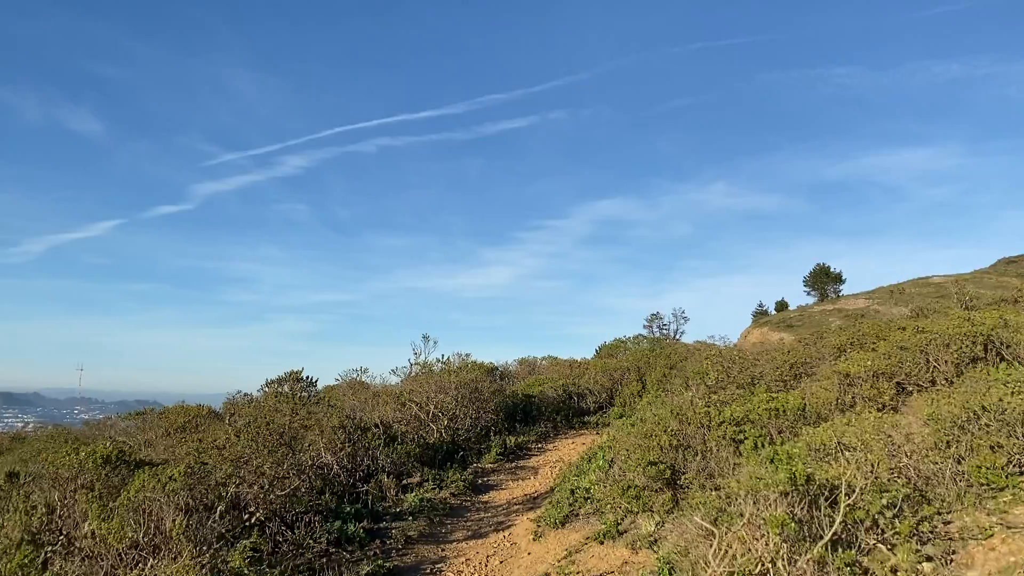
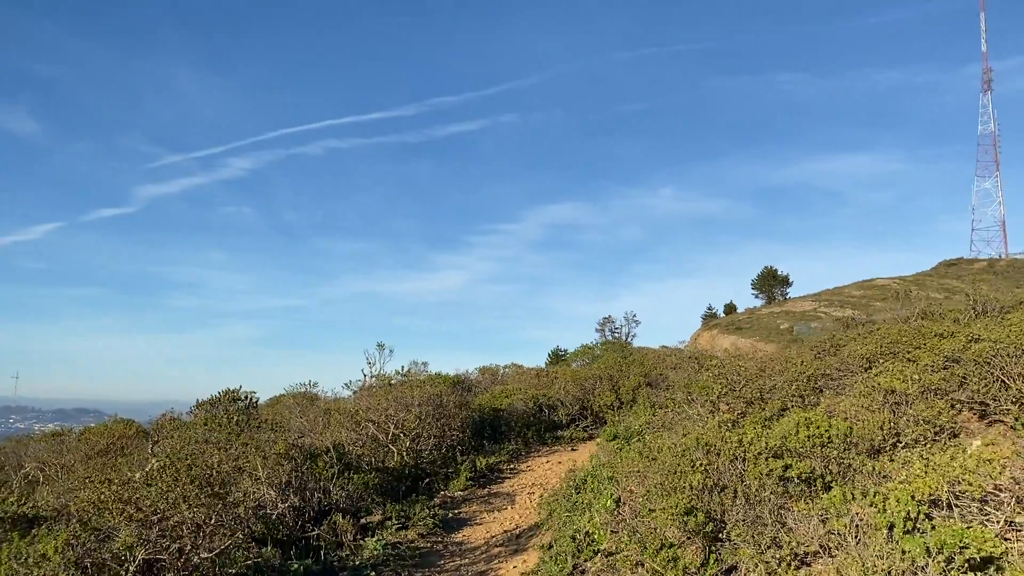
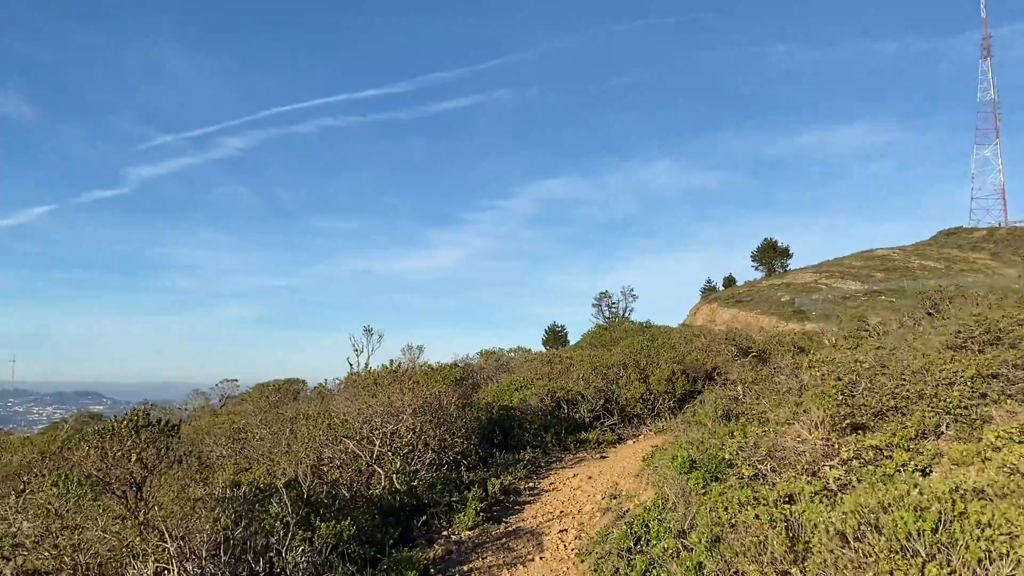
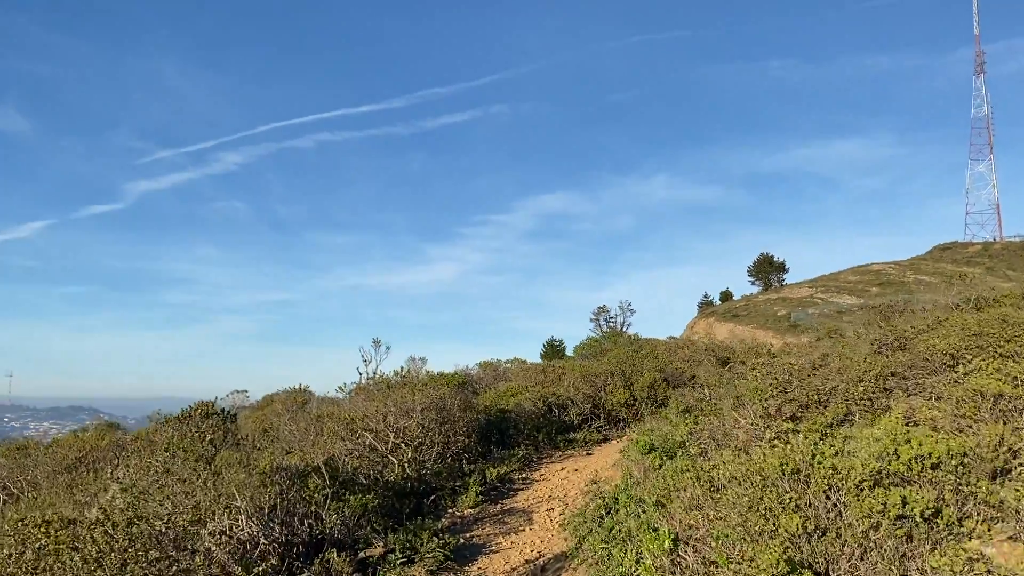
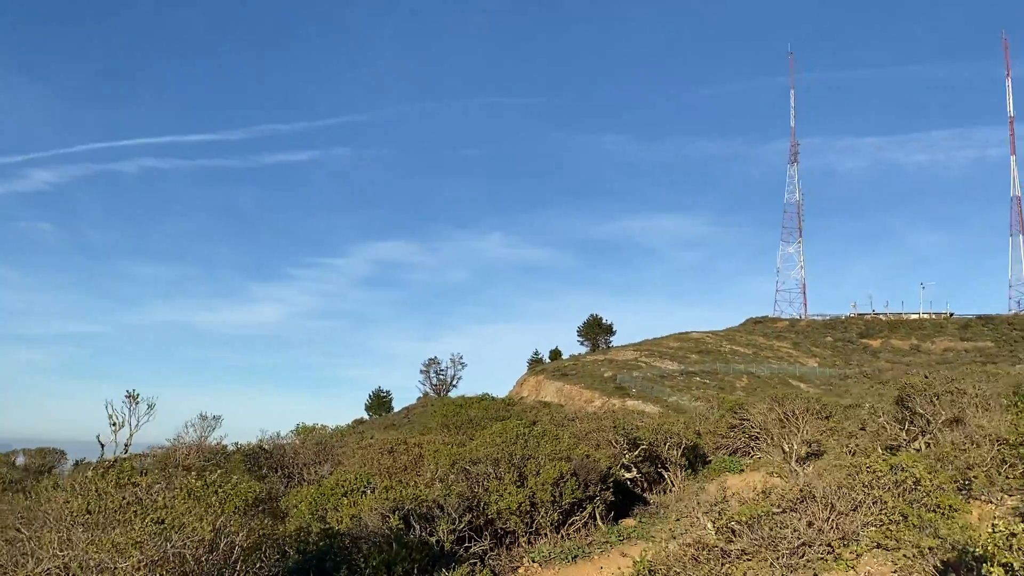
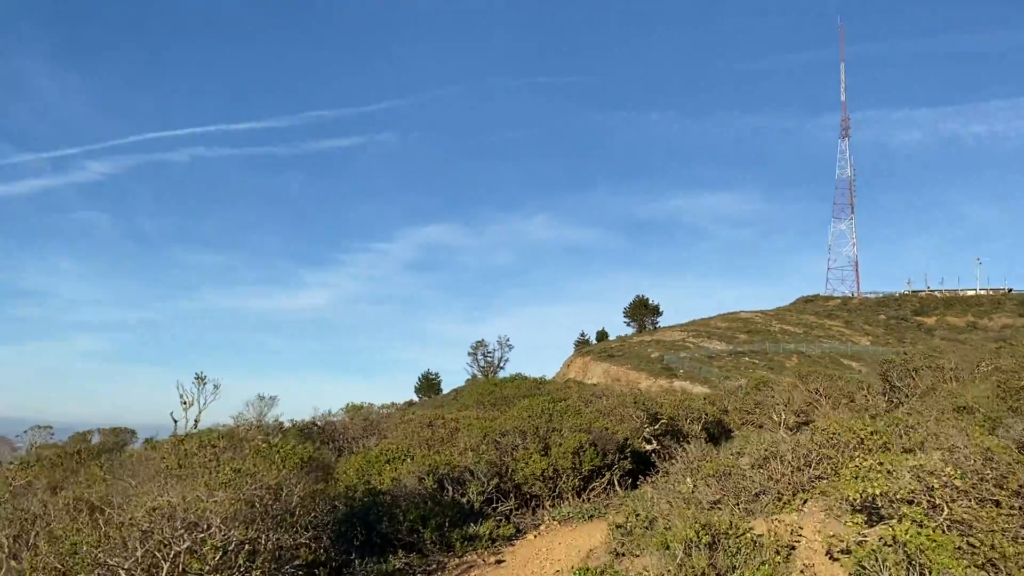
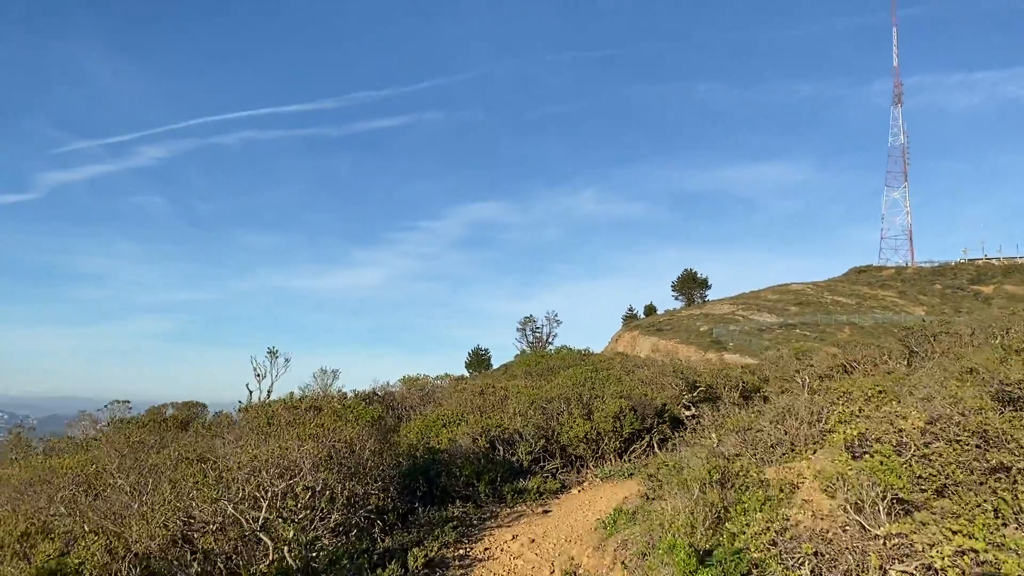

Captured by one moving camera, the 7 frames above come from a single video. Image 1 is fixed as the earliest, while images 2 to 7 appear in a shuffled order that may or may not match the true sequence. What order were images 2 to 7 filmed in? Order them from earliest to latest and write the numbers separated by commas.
2, 4, 3, 7, 6, 5
